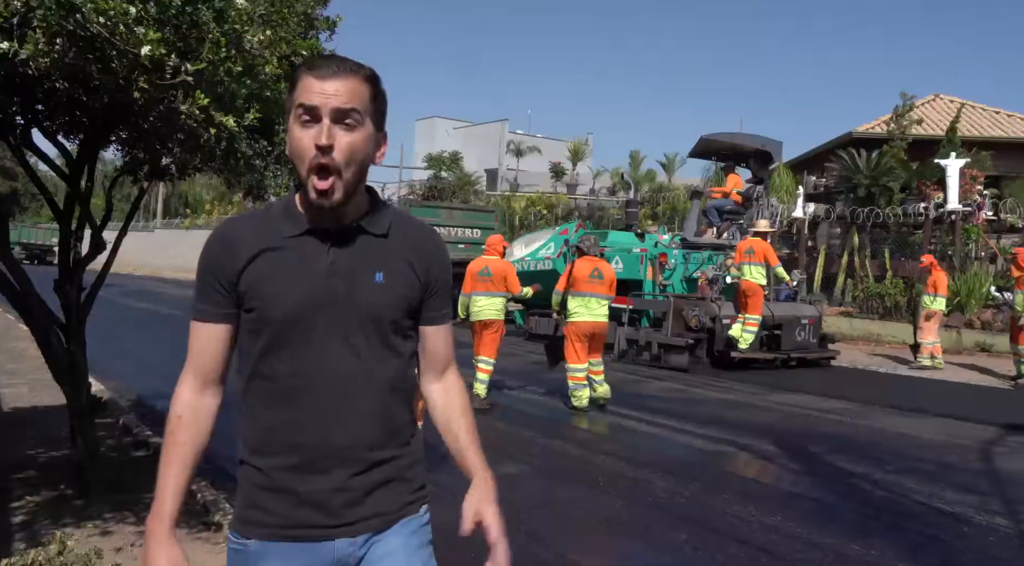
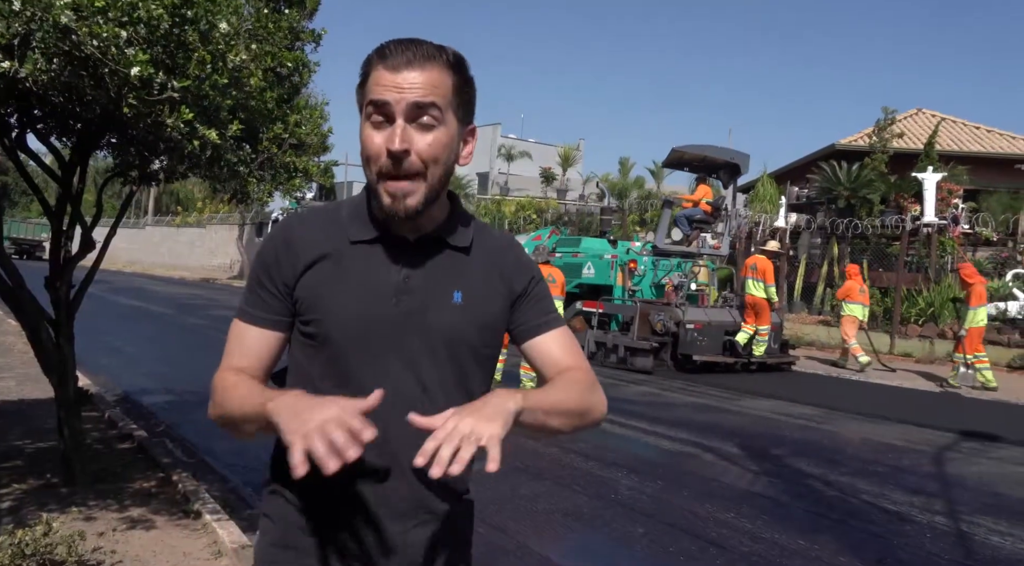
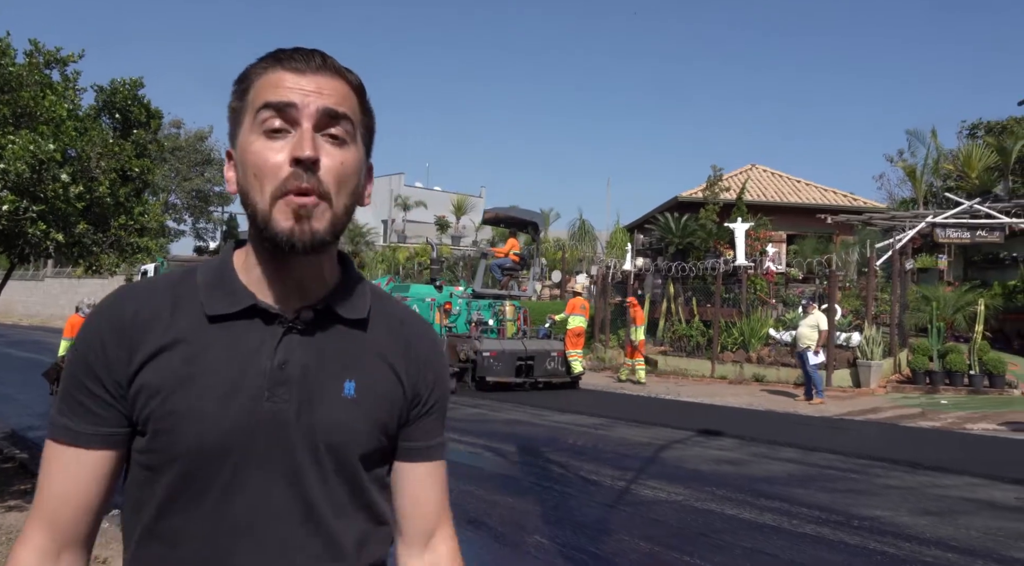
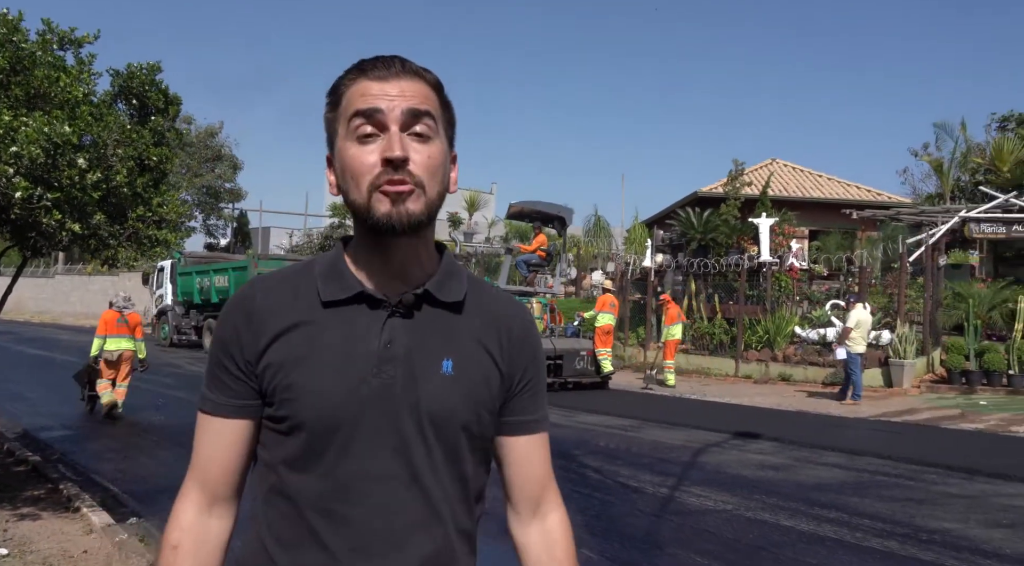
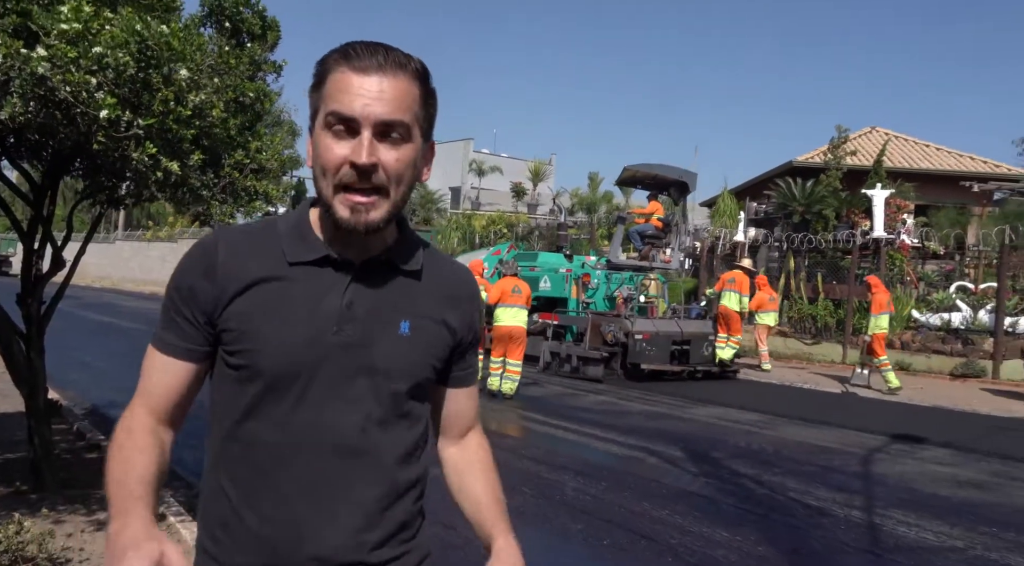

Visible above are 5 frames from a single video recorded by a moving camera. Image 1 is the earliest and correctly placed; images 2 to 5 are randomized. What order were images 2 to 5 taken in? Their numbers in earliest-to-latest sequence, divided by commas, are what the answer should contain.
2, 5, 4, 3
